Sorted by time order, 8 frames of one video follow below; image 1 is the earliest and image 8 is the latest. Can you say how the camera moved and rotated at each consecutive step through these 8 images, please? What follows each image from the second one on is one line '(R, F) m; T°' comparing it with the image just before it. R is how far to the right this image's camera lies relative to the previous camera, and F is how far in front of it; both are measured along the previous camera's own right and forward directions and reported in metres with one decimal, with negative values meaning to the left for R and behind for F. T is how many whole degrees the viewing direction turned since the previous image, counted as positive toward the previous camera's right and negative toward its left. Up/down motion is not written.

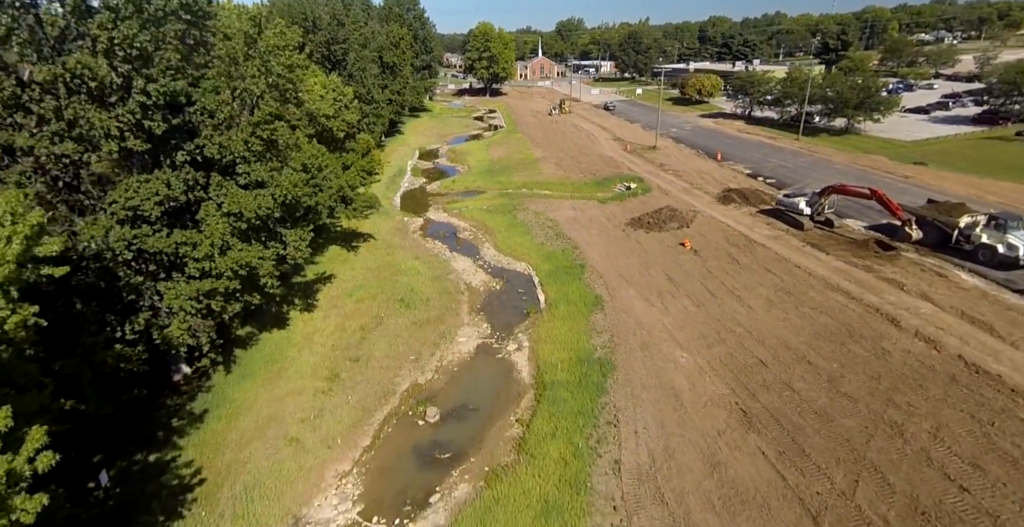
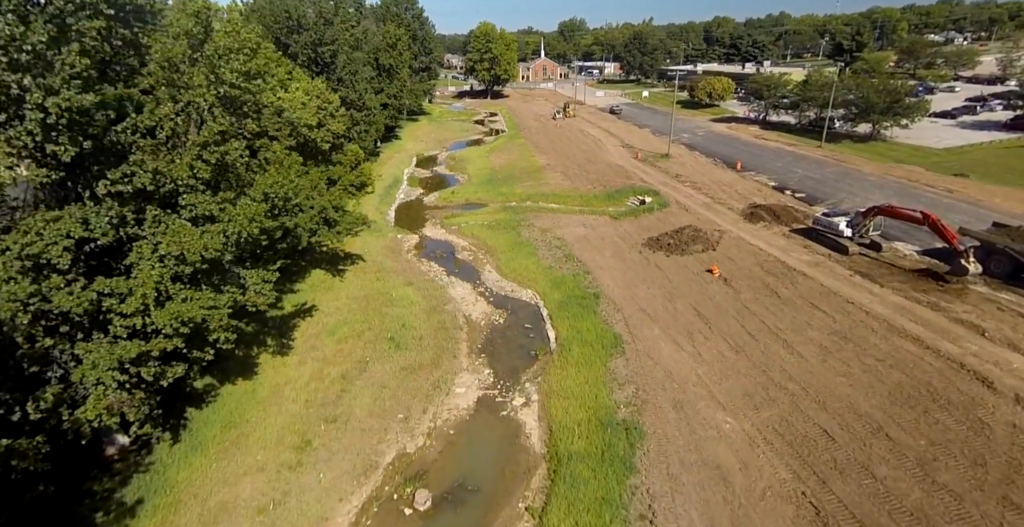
(-0.2, +3.7) m; 0°
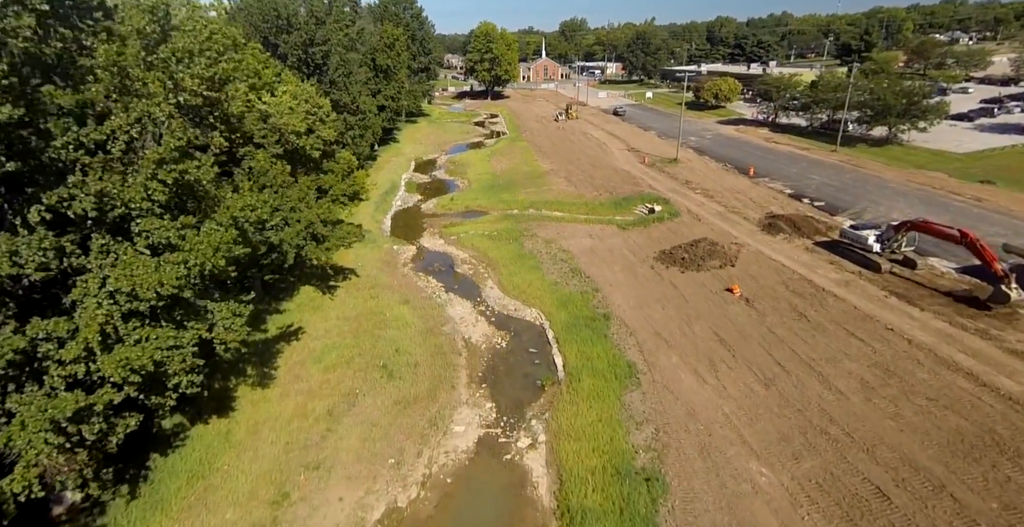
(-0.2, +2.1) m; 0°
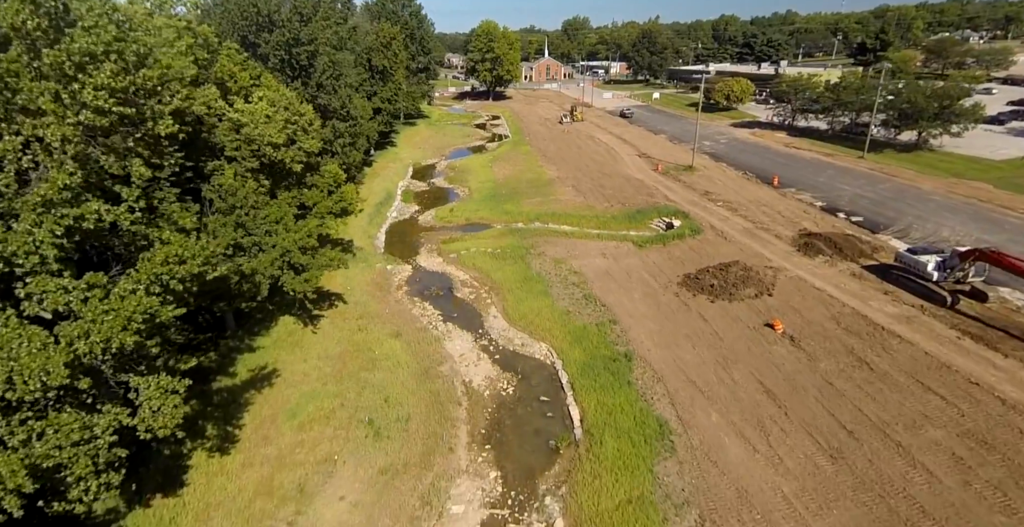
(-0.3, +3.4) m; 0°
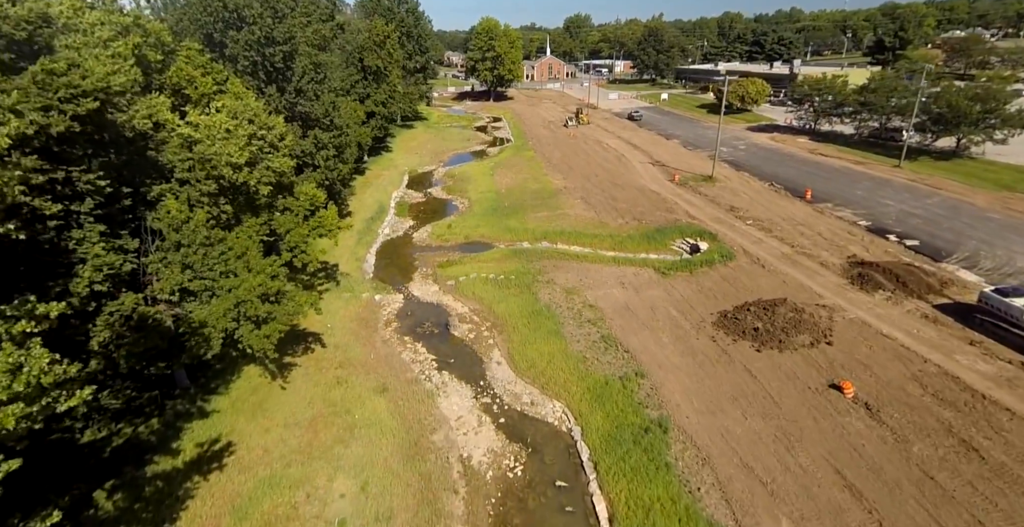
(-0.3, +4.1) m; 0°
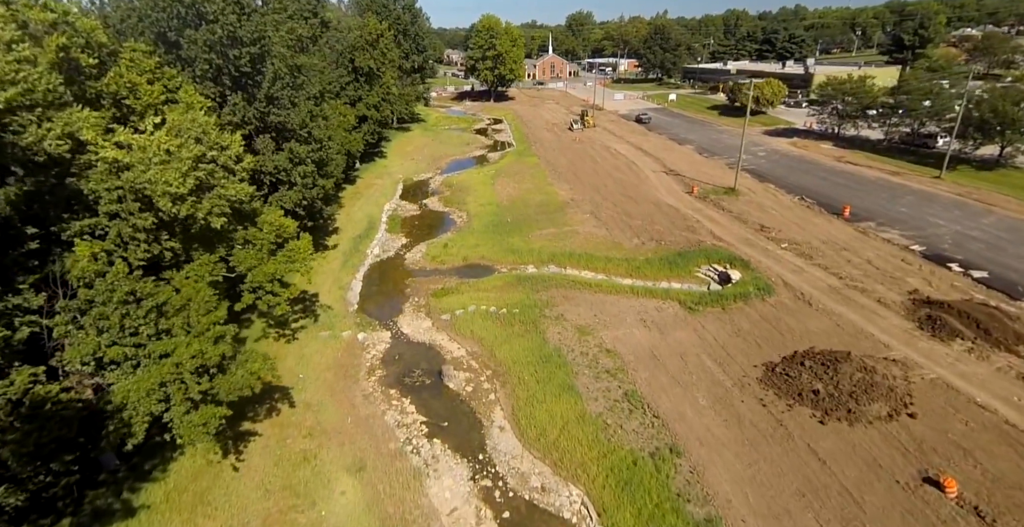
(-0.2, +4.0) m; 0°
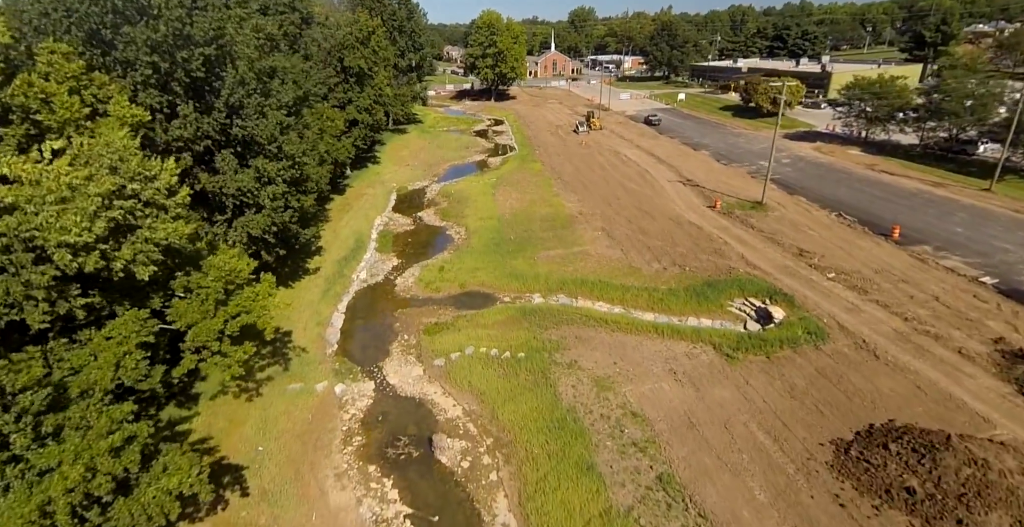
(-0.2, +4.0) m; 0°
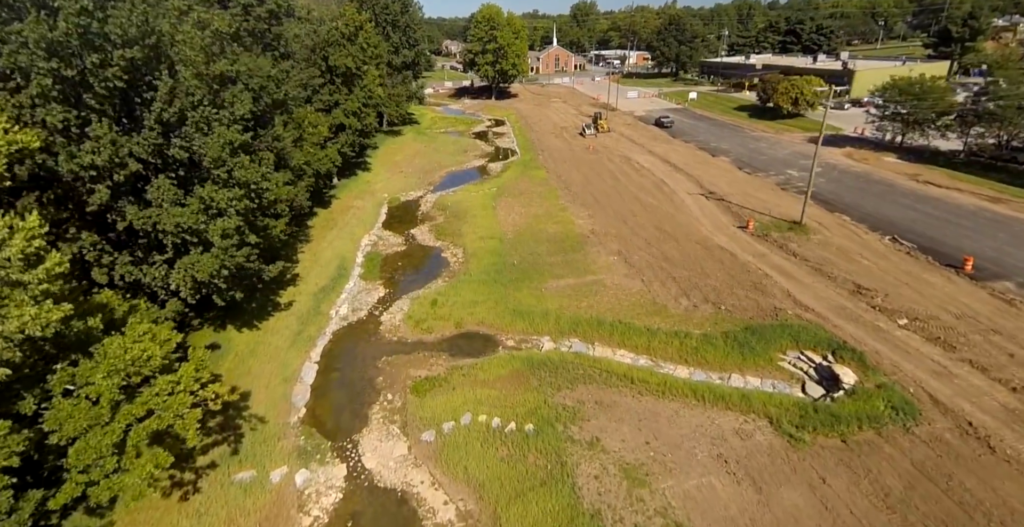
(-0.2, +4.5) m; 0°
